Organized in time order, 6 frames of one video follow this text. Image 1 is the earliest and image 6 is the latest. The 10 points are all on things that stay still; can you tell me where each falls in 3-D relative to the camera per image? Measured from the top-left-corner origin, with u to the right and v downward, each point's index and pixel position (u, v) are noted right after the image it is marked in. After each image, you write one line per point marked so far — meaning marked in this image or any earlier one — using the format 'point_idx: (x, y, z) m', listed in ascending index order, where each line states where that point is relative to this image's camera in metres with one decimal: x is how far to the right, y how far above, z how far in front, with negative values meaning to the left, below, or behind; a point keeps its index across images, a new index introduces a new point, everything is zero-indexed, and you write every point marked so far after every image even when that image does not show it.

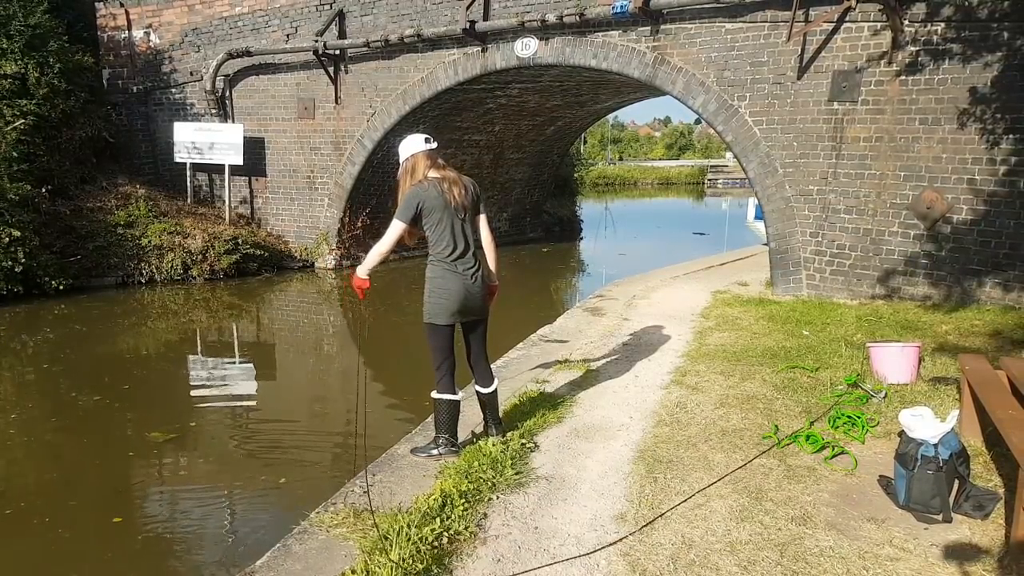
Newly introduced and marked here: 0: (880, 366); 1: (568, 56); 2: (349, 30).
0: (+2.2, -0.5, +4.9) m
1: (+0.6, +2.7, +9.7) m
2: (-2.2, +3.5, +11.2) m
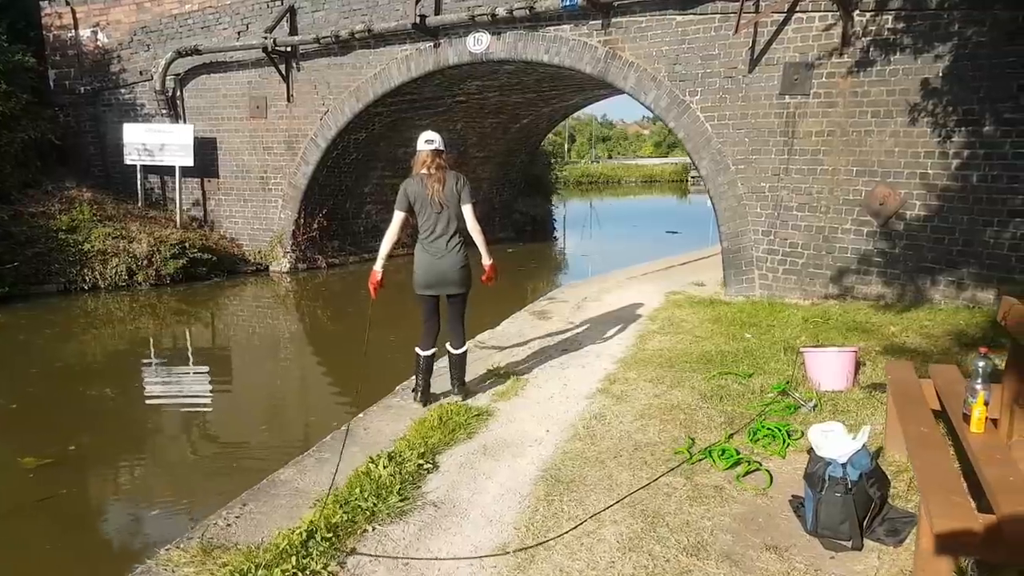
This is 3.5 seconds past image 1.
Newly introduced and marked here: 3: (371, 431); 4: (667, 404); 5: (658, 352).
0: (+1.7, -0.5, +4.6) m
1: (+0.1, +2.7, +9.4) m
2: (-2.8, +3.5, +10.8) m
3: (-0.8, -0.8, +4.3) m
4: (+0.8, -0.6, +4.5) m
5: (+1.0, -0.4, +5.7) m
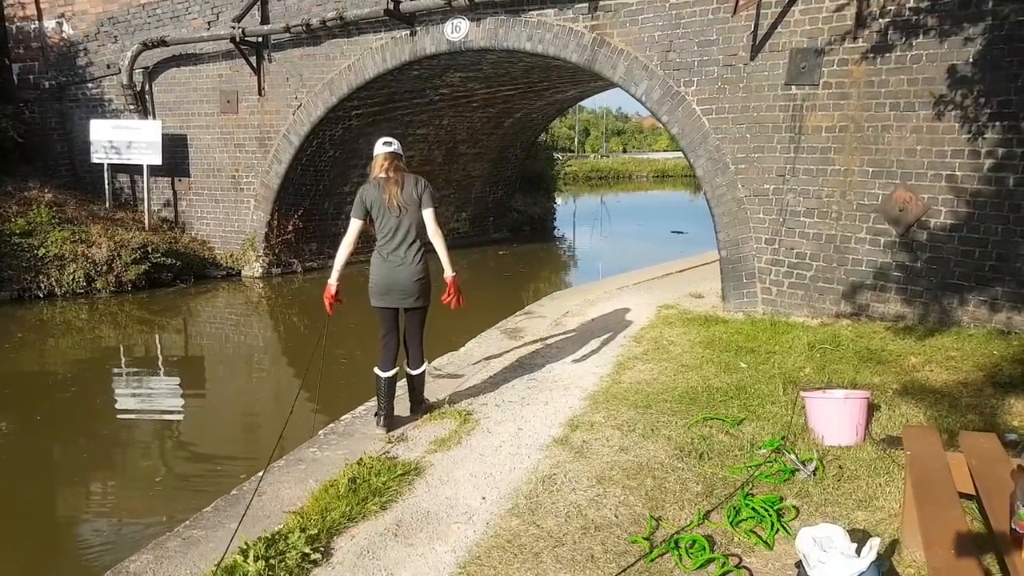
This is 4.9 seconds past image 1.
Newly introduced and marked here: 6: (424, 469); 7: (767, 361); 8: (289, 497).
0: (+1.4, -0.6, +3.8) m
1: (-0.1, +2.6, +8.5) m
2: (-2.9, +3.4, +10.1) m
3: (-1.1, -0.9, +3.5) m
4: (+0.5, -0.8, +3.7) m
5: (+0.7, -0.6, +4.9) m
6: (-0.4, -0.8, +3.8) m
7: (+1.6, -0.5, +5.2) m
8: (-1.0, -0.9, +3.5) m
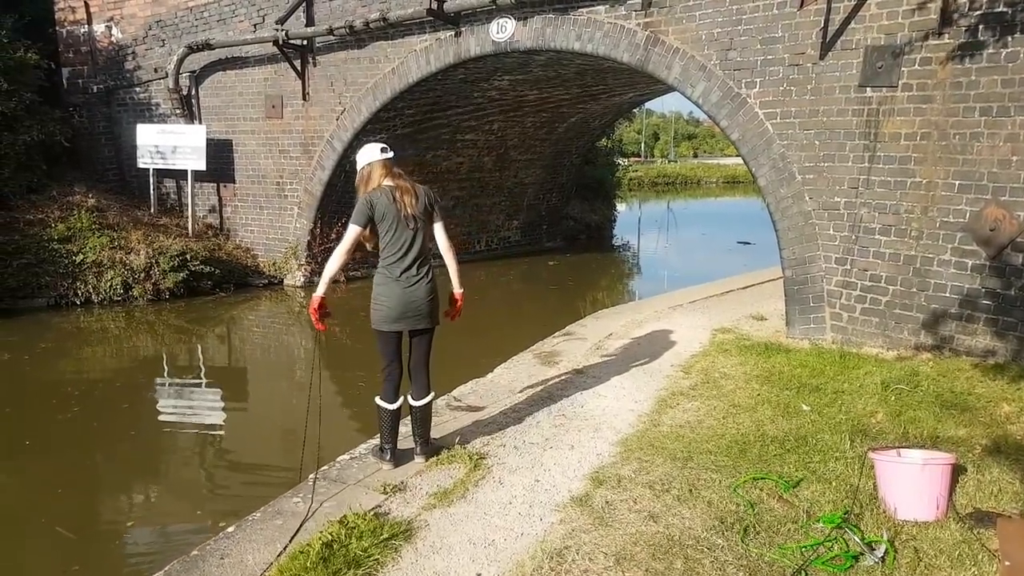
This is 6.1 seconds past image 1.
0: (+1.4, -0.8, +3.1) m
1: (+0.3, +2.4, +8.0) m
2: (-2.3, +3.2, +9.8) m
3: (-1.0, -1.0, +3.0) m
4: (+0.6, -0.9, +3.1) m
5: (+0.9, -0.7, +4.3) m
6: (-0.4, -1.0, +3.3) m
7: (+1.8, -0.6, +4.6) m
8: (-0.9, -1.0, +3.1) m
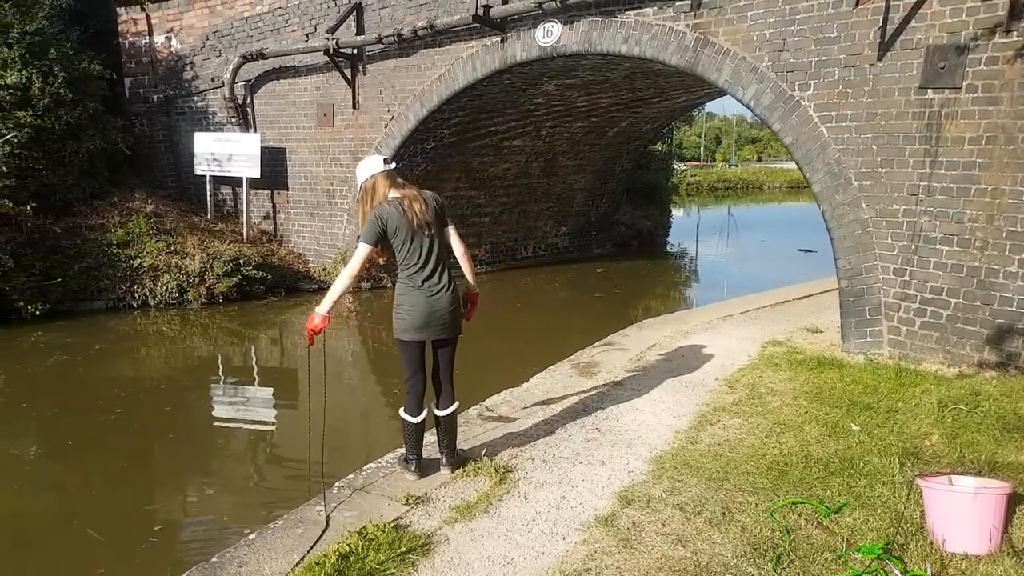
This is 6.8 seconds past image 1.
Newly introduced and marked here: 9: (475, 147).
0: (+1.5, -0.8, +2.9) m
1: (+0.8, +2.3, +7.9) m
2: (-1.7, +3.2, +9.8) m
3: (-1.0, -1.1, +3.0) m
4: (+0.6, -1.0, +2.9) m
5: (+1.0, -0.8, +4.1) m
6: (-0.3, -1.0, +3.2) m
7: (+1.9, -0.7, +4.3) m
8: (-0.9, -1.0, +3.0) m
9: (-0.5, +1.9, +11.3) m
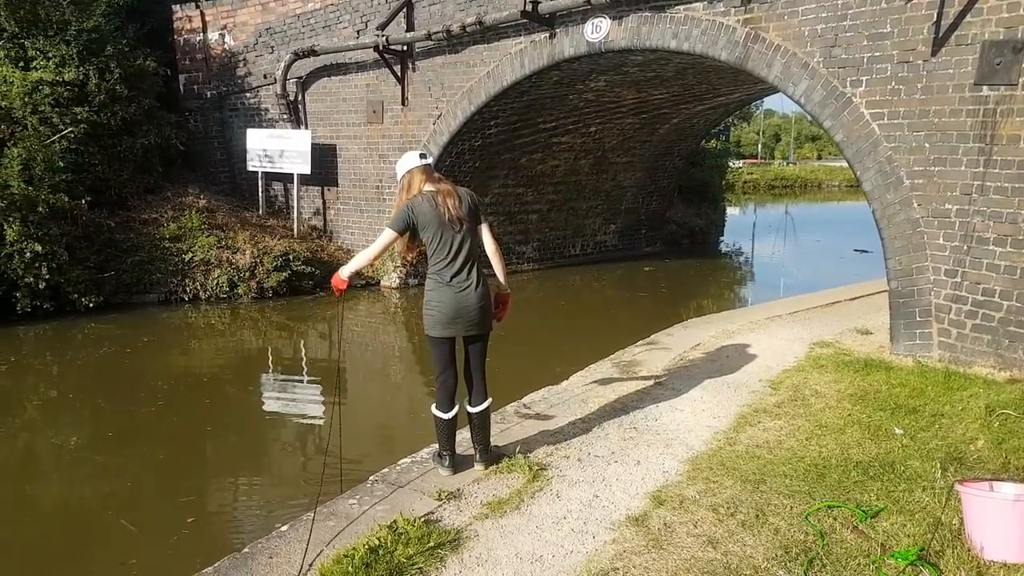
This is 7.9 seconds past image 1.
0: (+1.6, -0.8, +2.8) m
1: (+1.2, +2.4, +7.8) m
2: (-1.2, +3.2, +9.9) m
3: (-0.9, -1.0, +3.1) m
4: (+0.7, -1.0, +2.9) m
5: (+1.2, -0.8, +4.1) m
6: (-0.2, -1.0, +3.2) m
7: (+2.1, -0.7, +4.2) m
8: (-0.8, -1.0, +3.1) m
9: (+0.1, +2.0, +11.3) m
